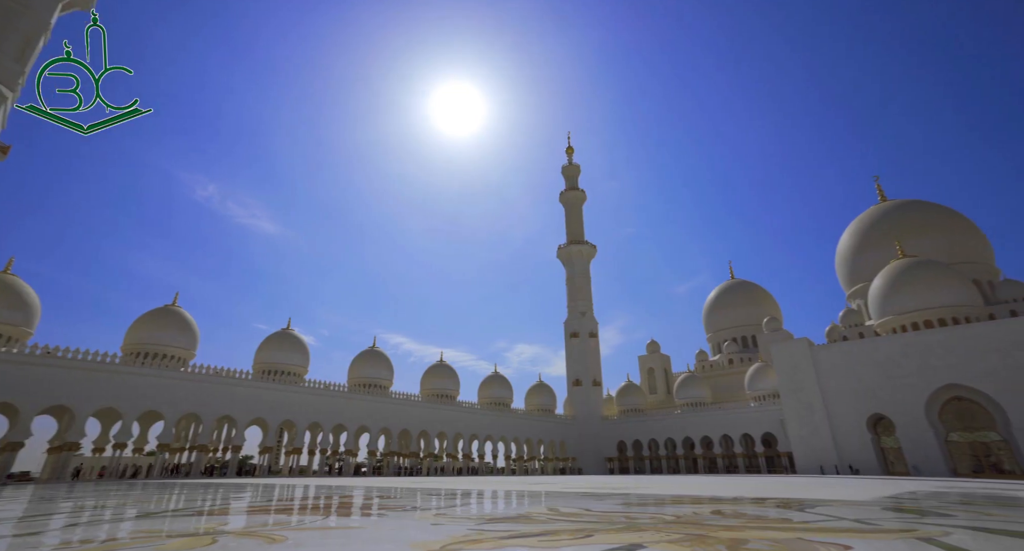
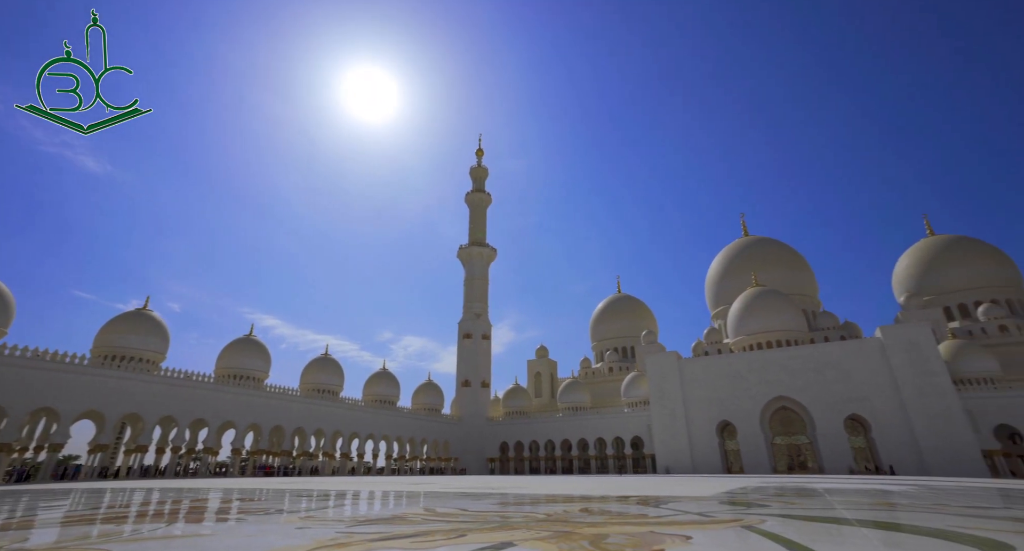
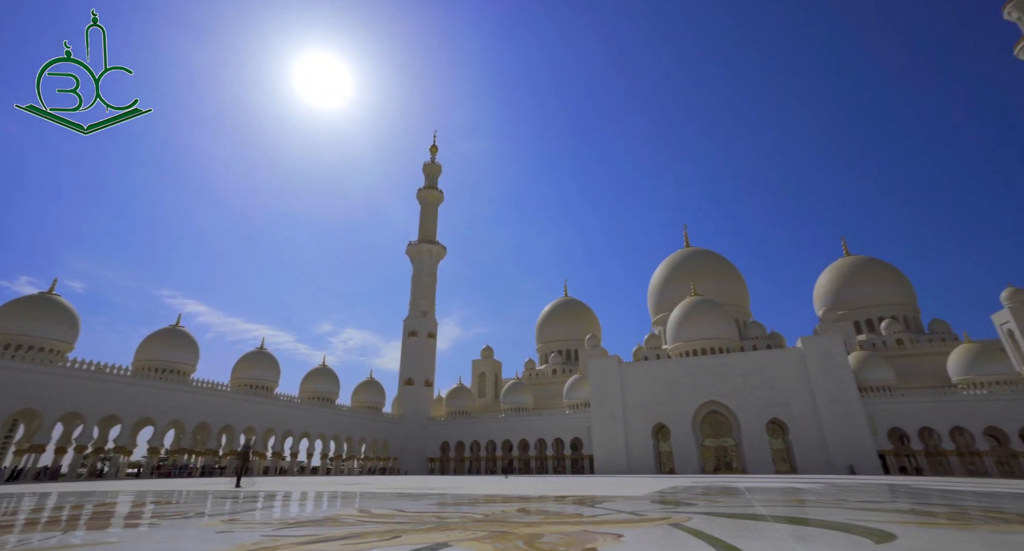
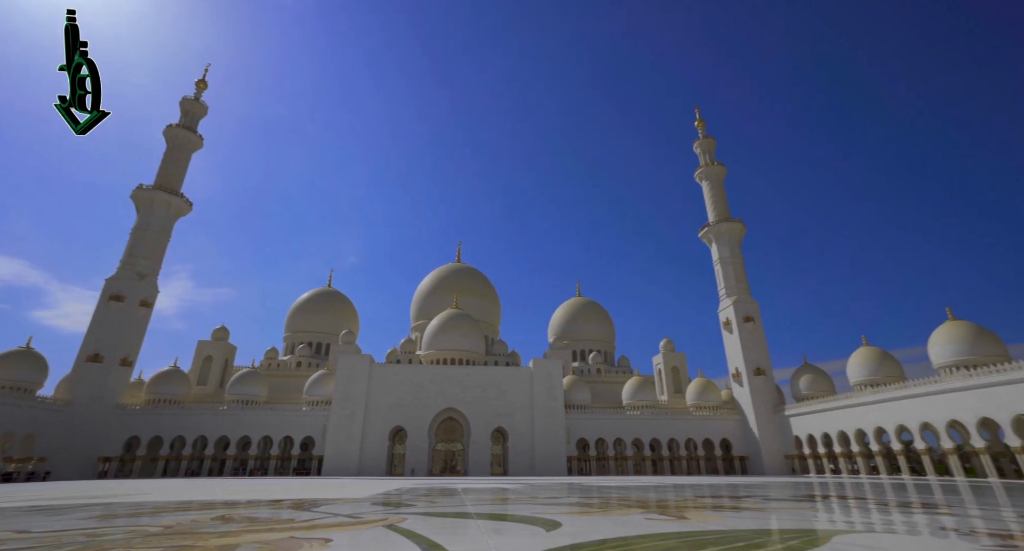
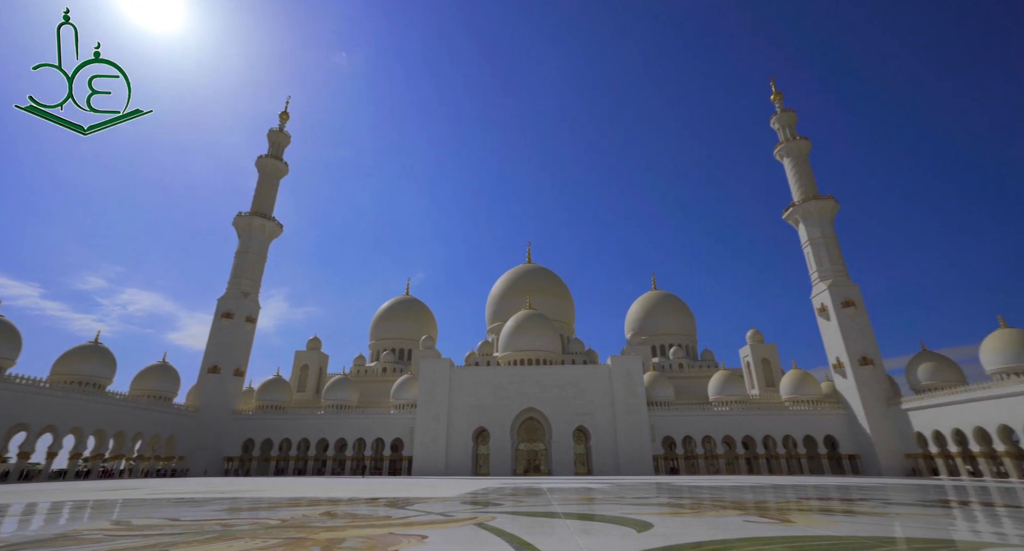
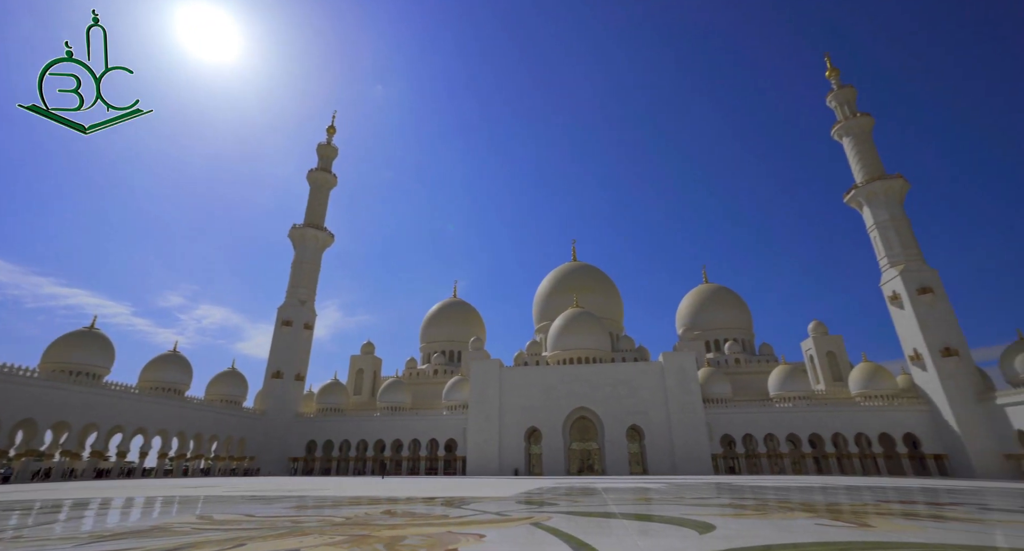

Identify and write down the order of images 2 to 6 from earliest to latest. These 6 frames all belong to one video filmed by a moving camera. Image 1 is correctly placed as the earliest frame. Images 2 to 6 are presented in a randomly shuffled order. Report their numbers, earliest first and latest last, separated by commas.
2, 3, 6, 5, 4
